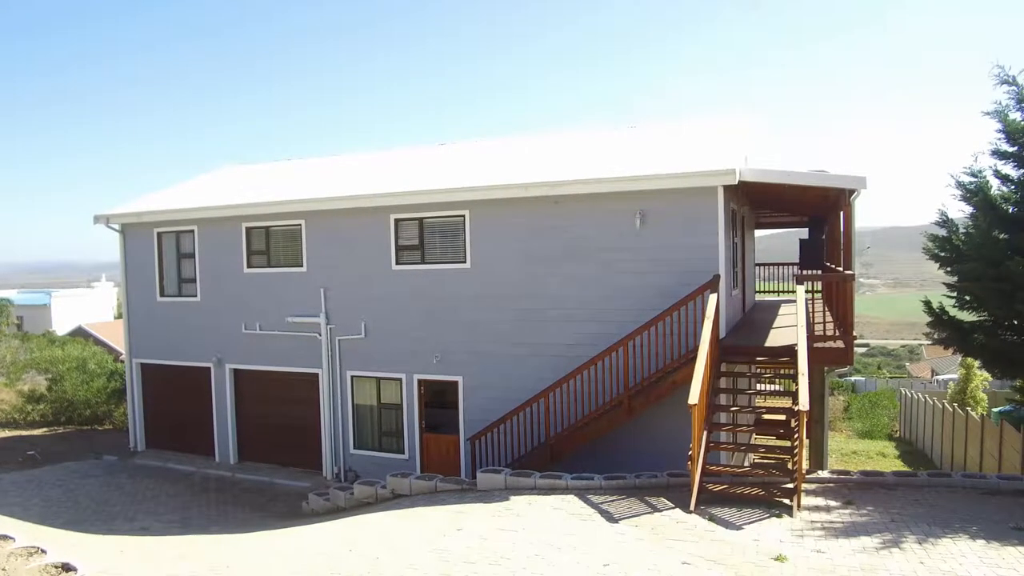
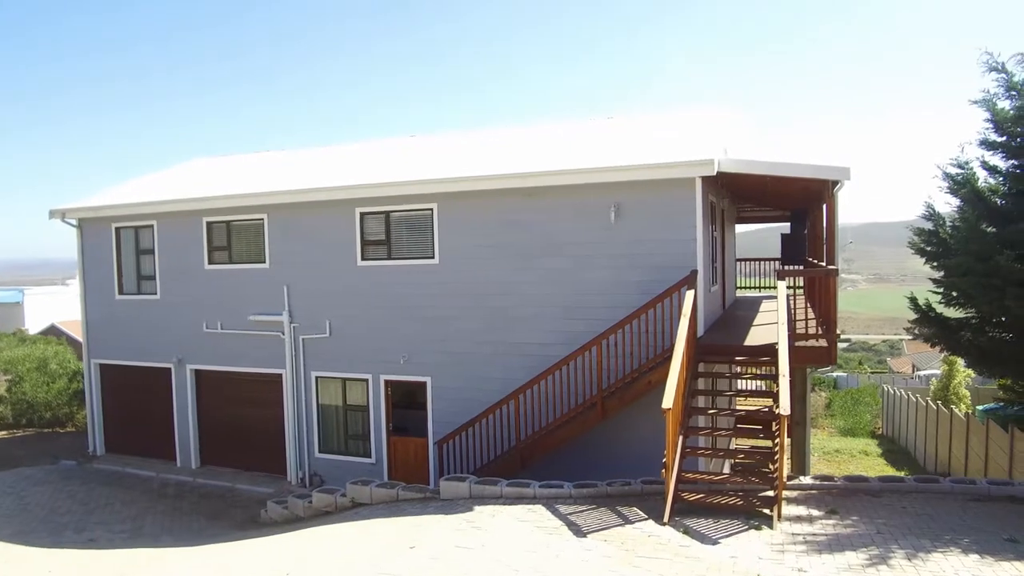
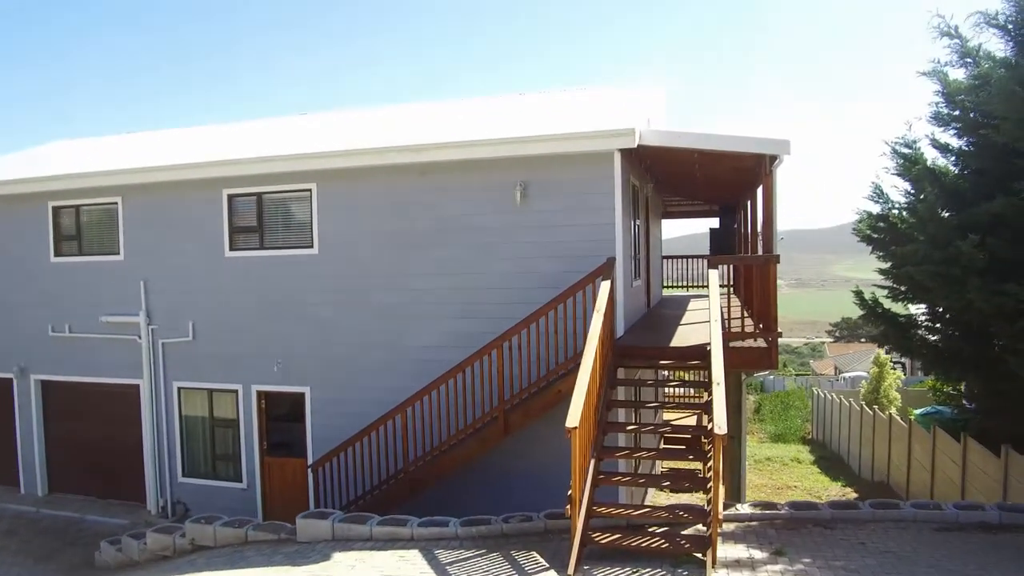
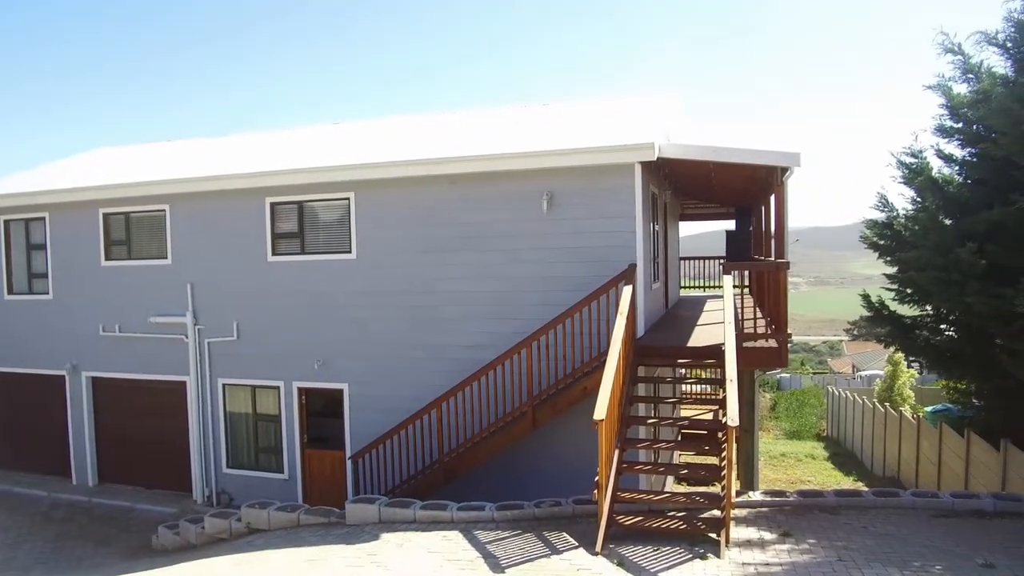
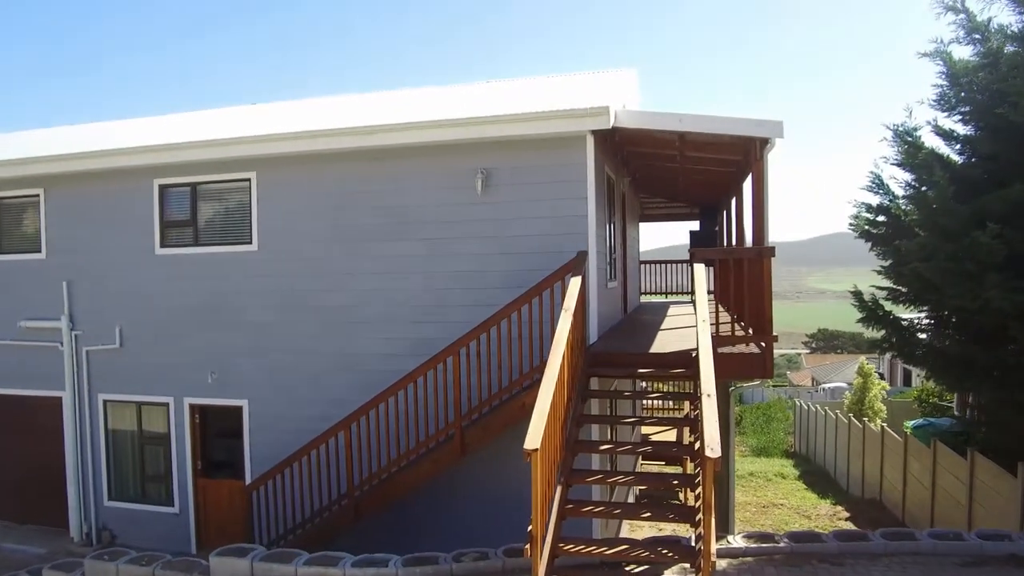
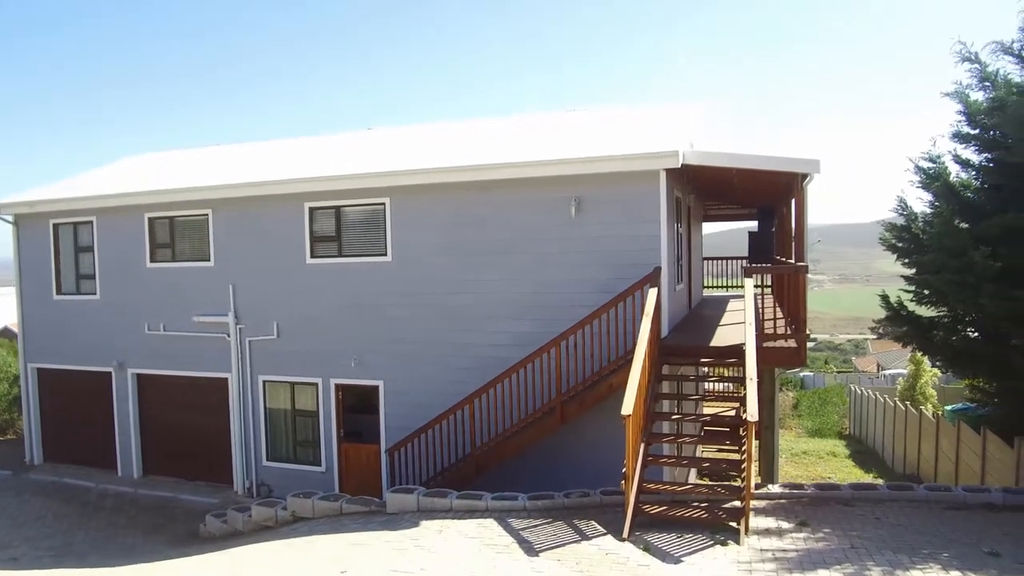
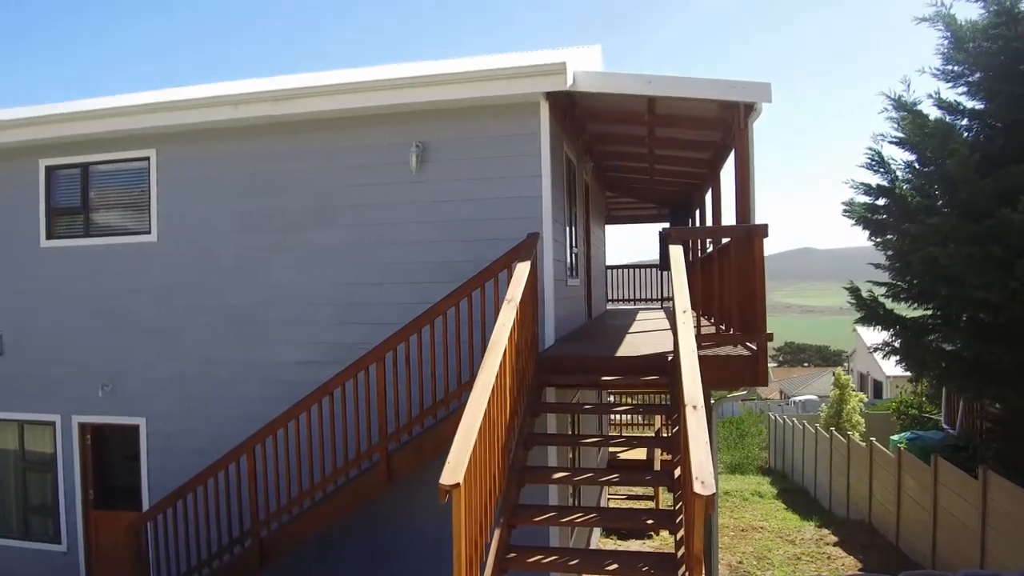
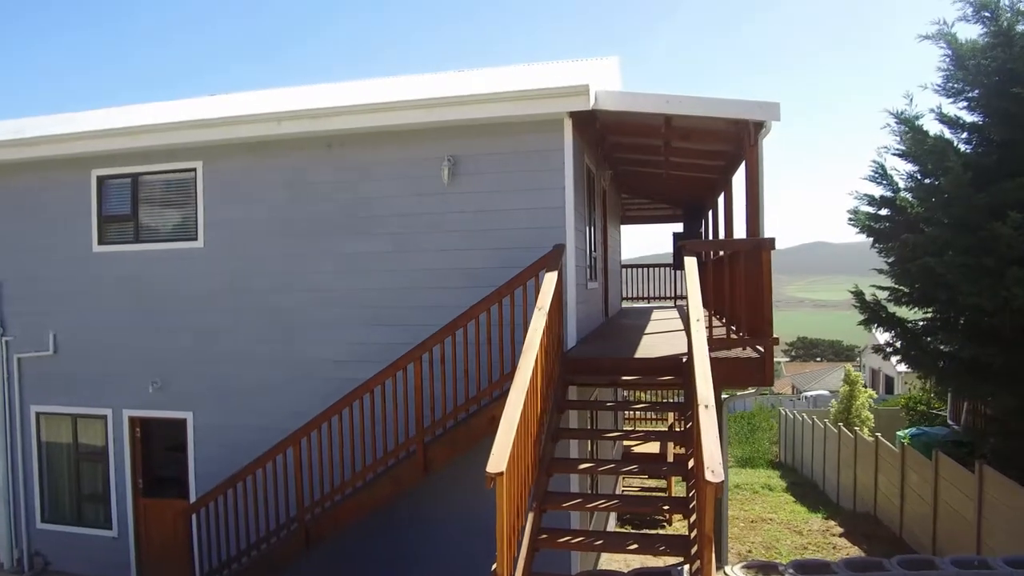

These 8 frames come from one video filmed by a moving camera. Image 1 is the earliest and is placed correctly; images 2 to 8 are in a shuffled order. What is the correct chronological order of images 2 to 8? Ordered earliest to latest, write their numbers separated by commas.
2, 6, 4, 3, 5, 8, 7
